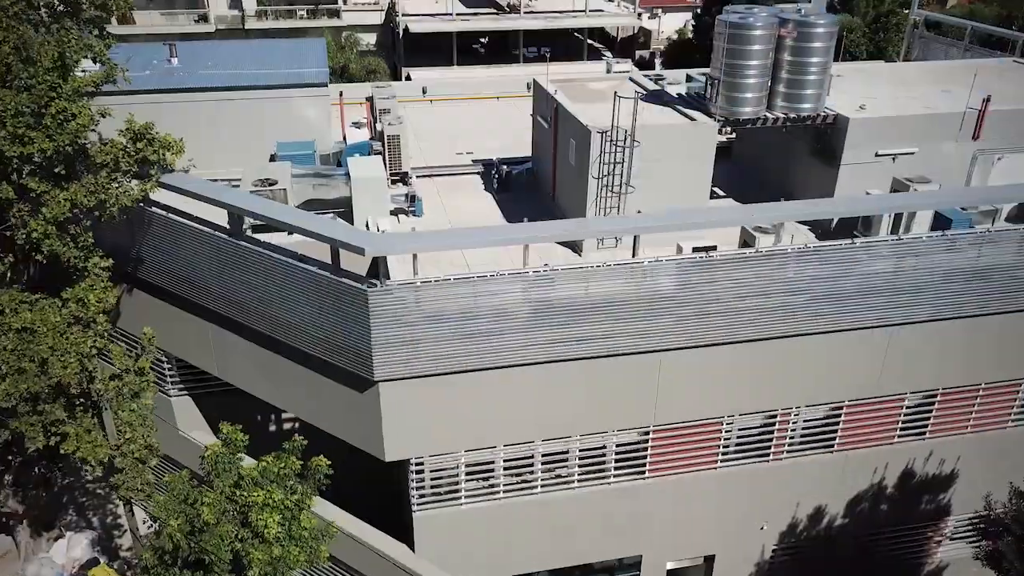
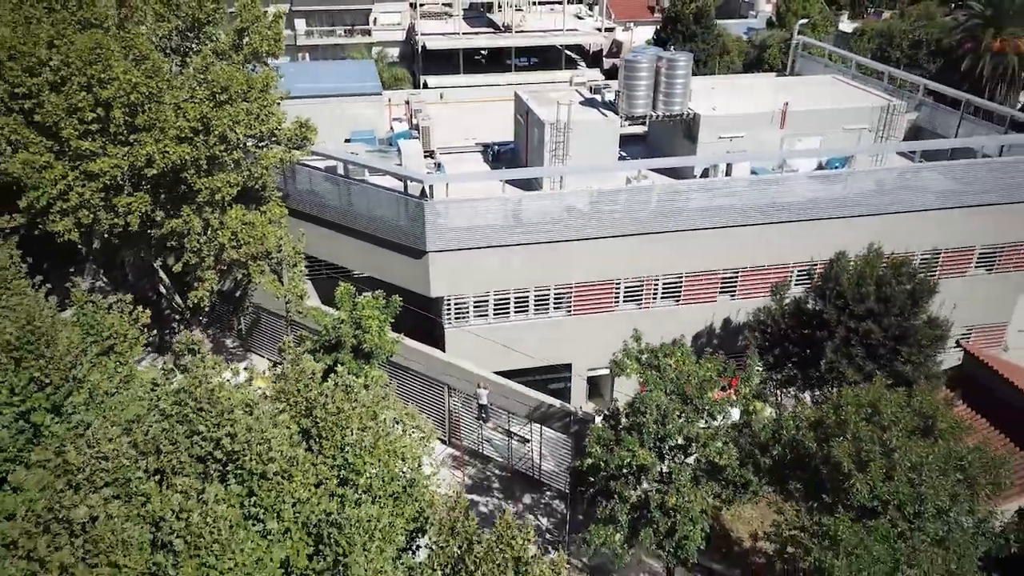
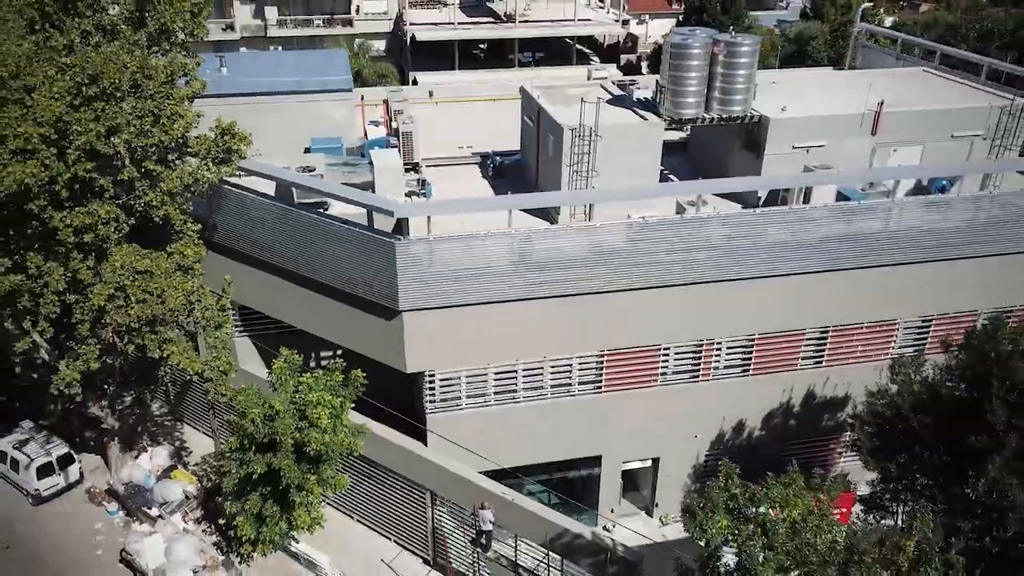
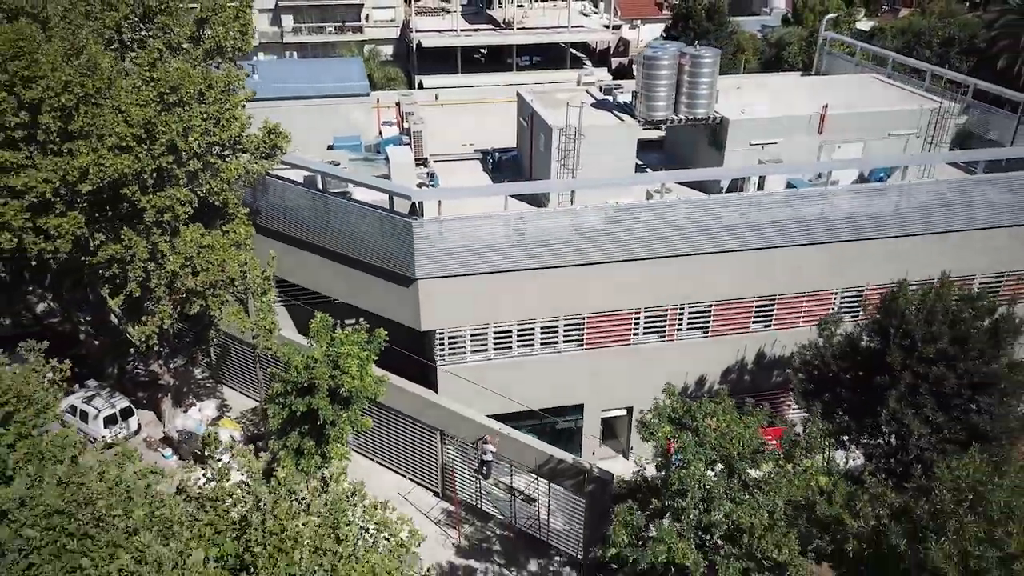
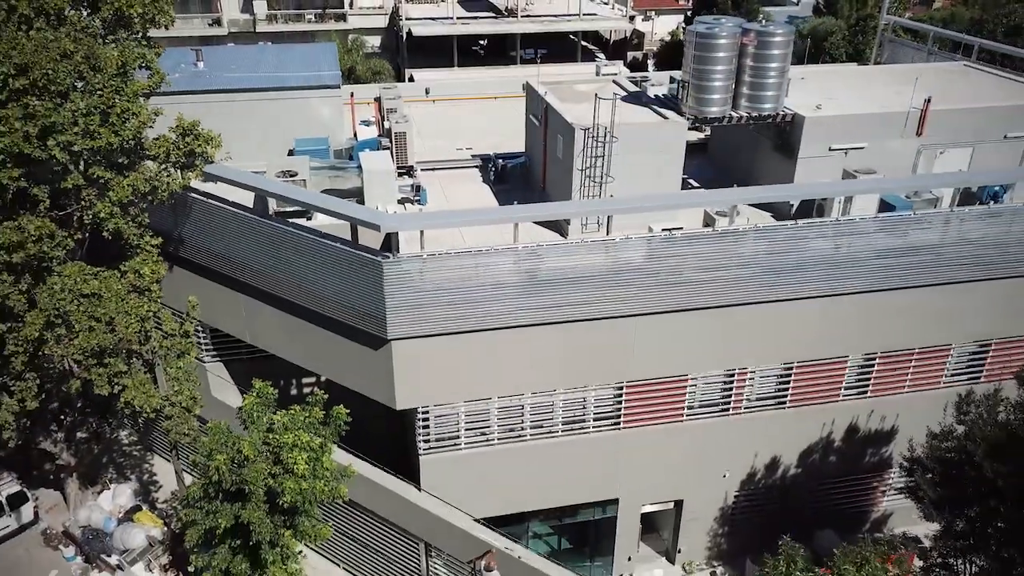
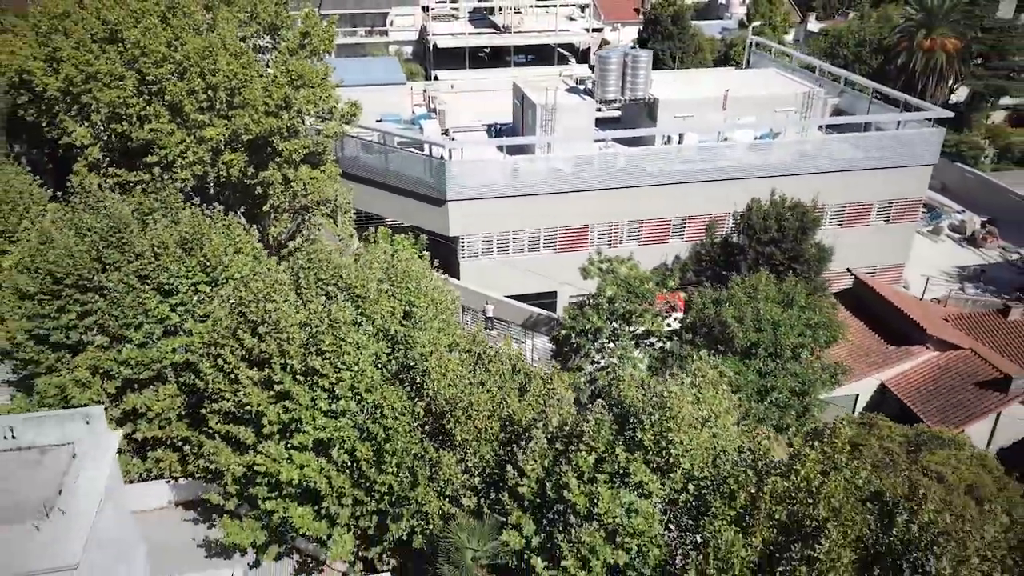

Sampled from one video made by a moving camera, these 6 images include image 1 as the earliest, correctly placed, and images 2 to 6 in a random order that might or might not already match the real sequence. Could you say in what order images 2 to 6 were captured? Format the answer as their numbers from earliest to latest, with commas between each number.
5, 3, 4, 2, 6
